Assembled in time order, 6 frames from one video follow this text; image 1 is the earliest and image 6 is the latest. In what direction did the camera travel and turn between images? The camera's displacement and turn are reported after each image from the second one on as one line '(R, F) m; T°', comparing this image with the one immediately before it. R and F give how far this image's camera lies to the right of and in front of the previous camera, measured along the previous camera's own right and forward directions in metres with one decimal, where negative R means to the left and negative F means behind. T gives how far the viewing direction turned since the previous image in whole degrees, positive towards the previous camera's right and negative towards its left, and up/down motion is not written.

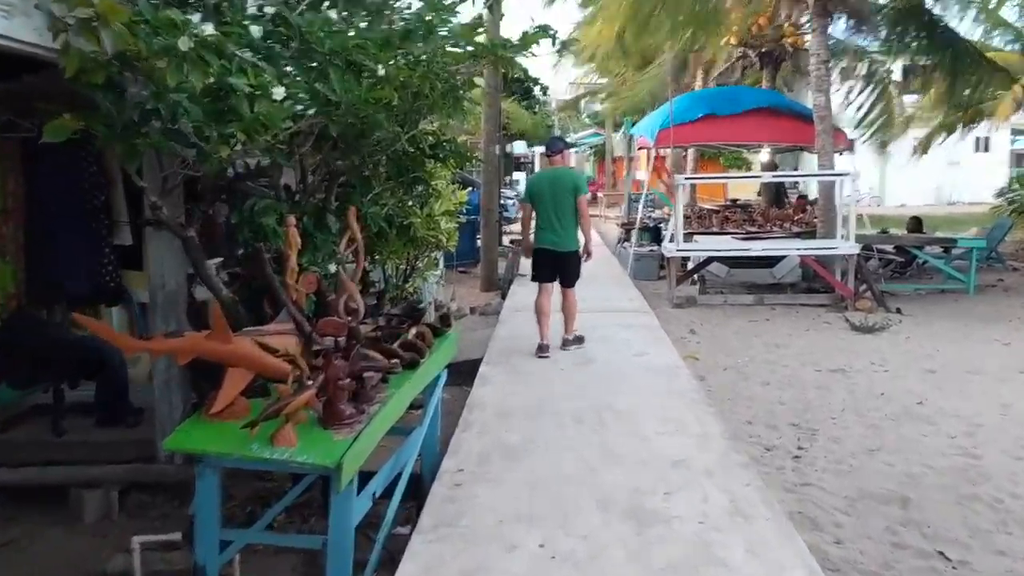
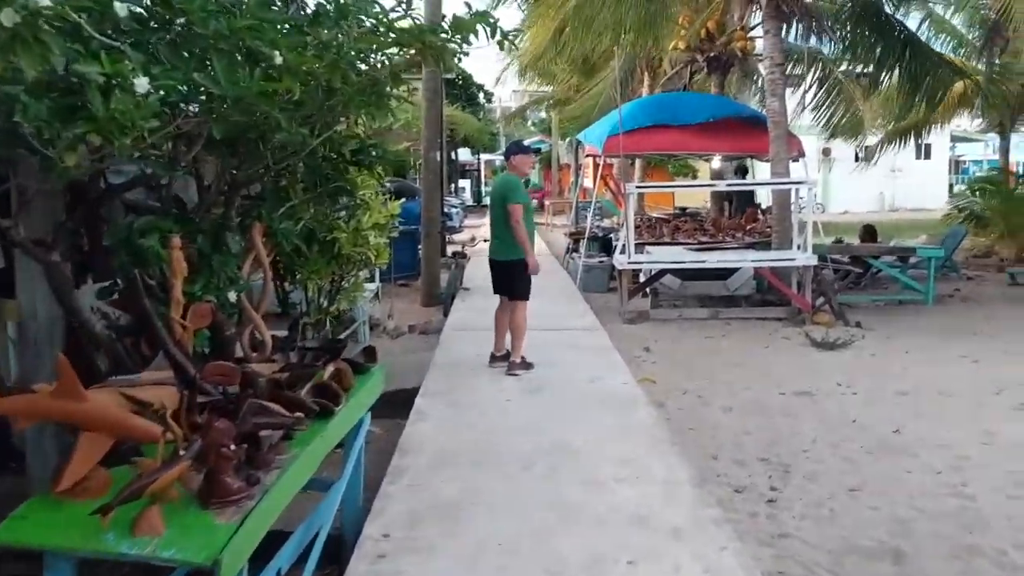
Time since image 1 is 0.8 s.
(+0.1, +0.7) m; +3°
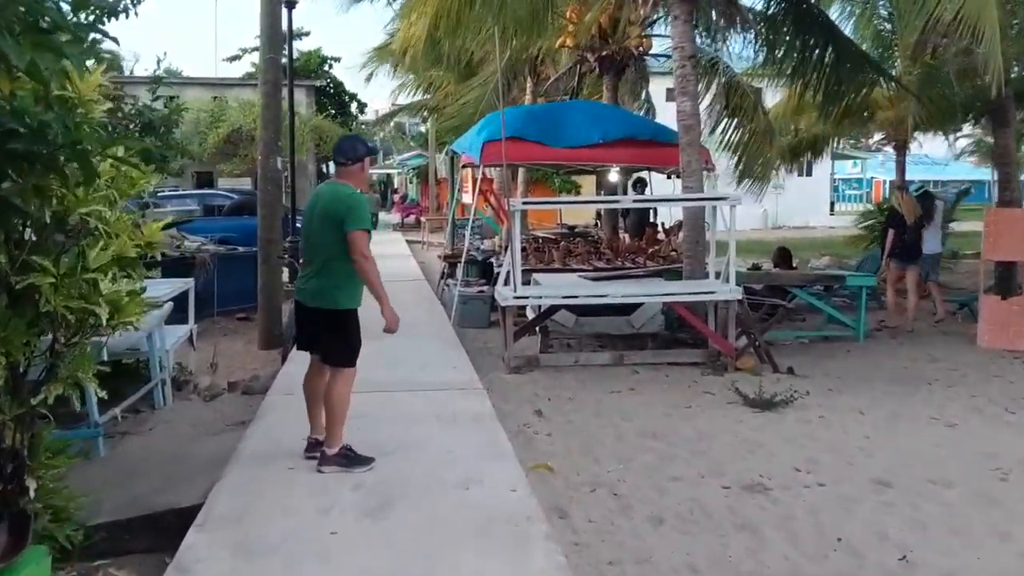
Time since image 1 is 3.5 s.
(+0.2, +2.1) m; +7°
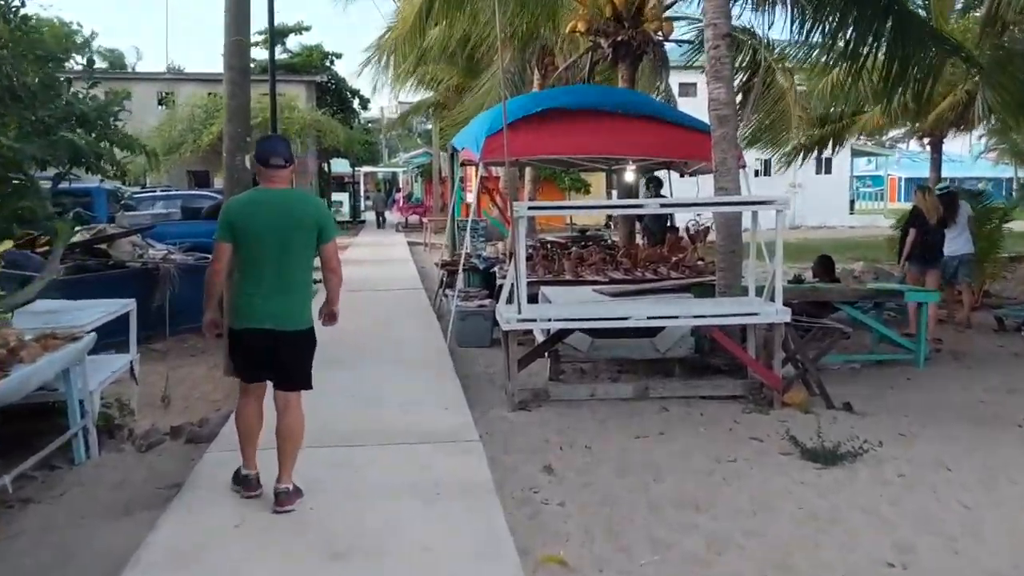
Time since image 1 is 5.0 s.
(0.0, +1.3) m; 0°
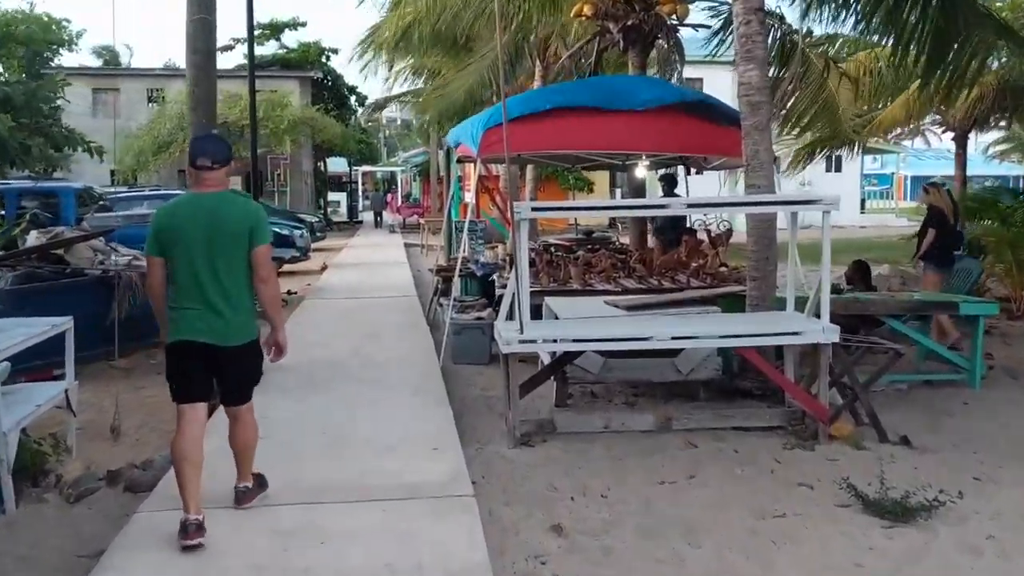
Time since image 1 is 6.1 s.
(0.0, +1.0) m; 0°
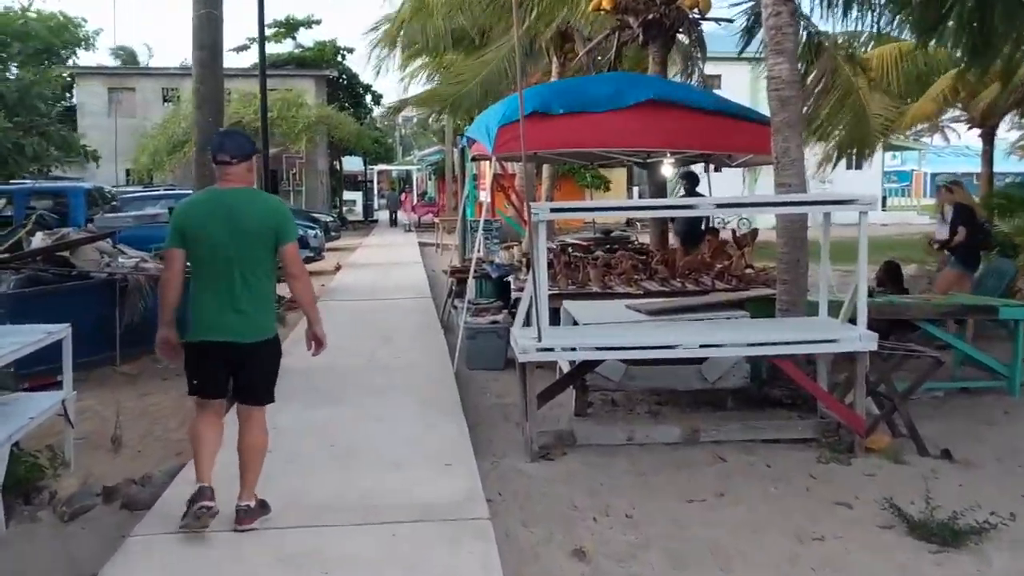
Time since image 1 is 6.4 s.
(0.0, +0.3) m; -1°
